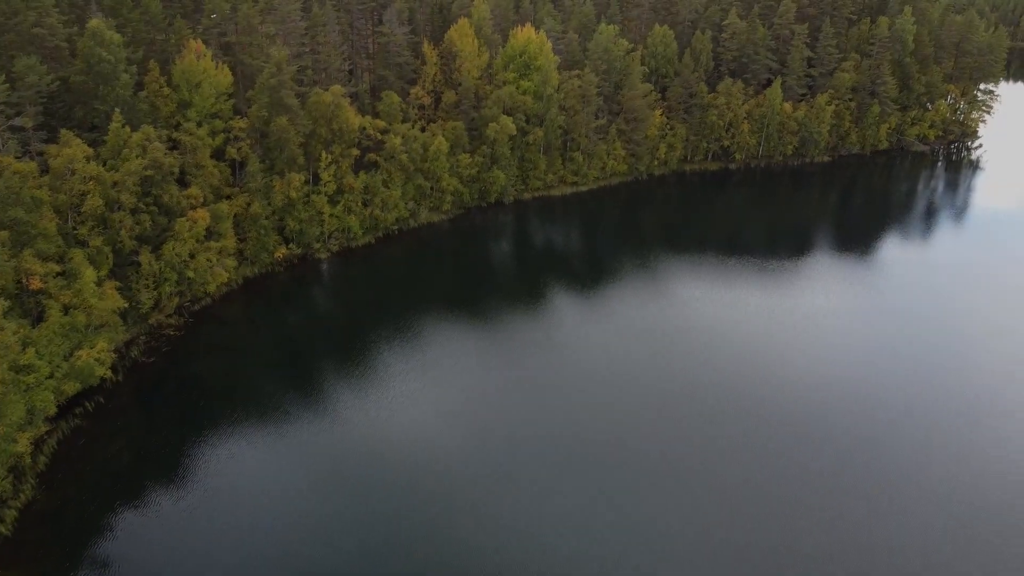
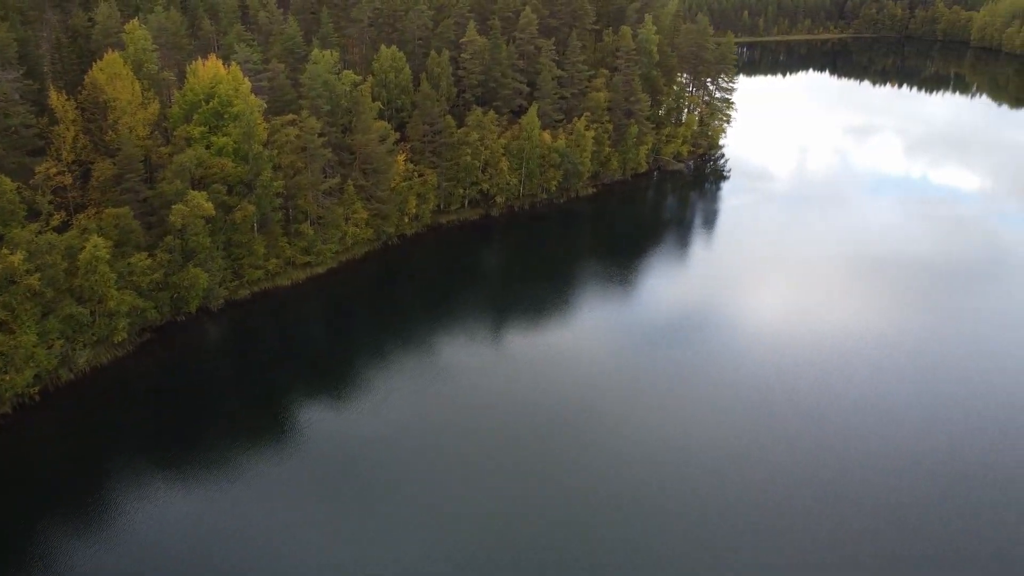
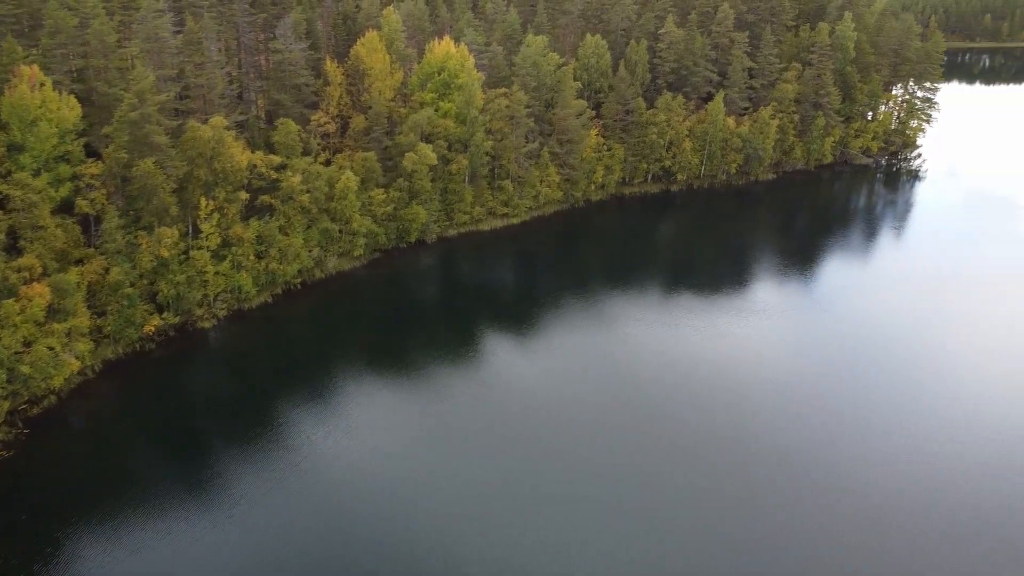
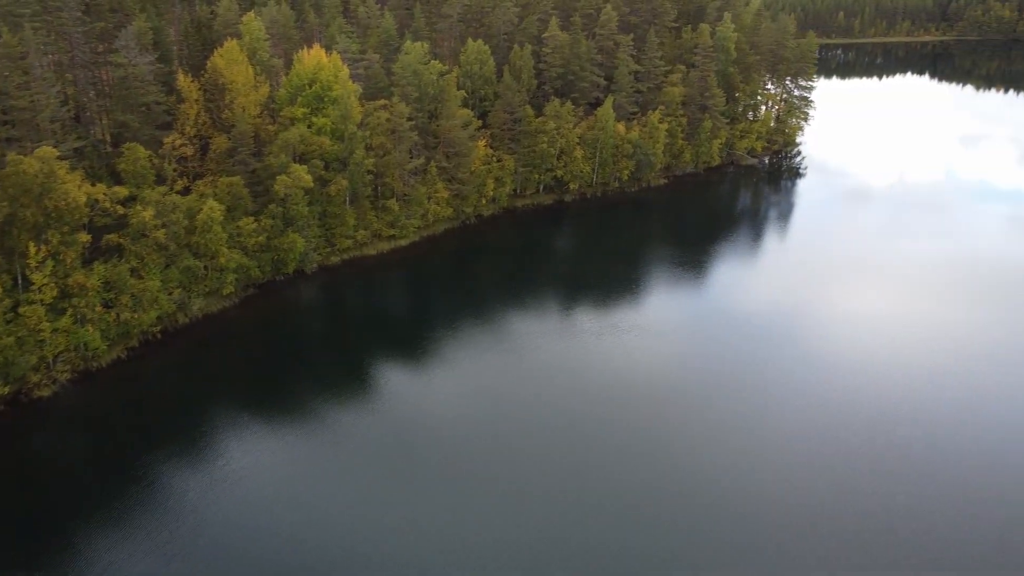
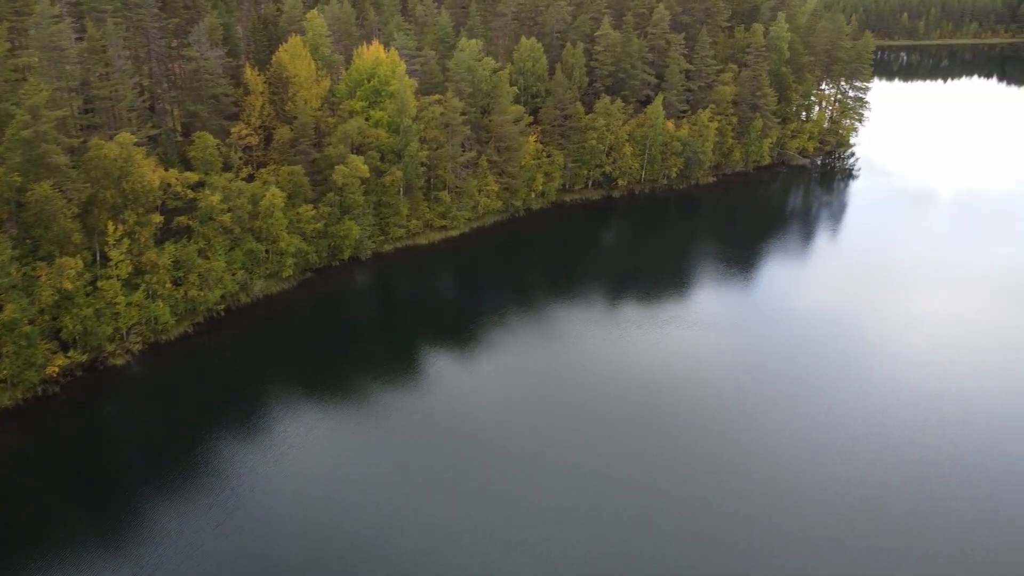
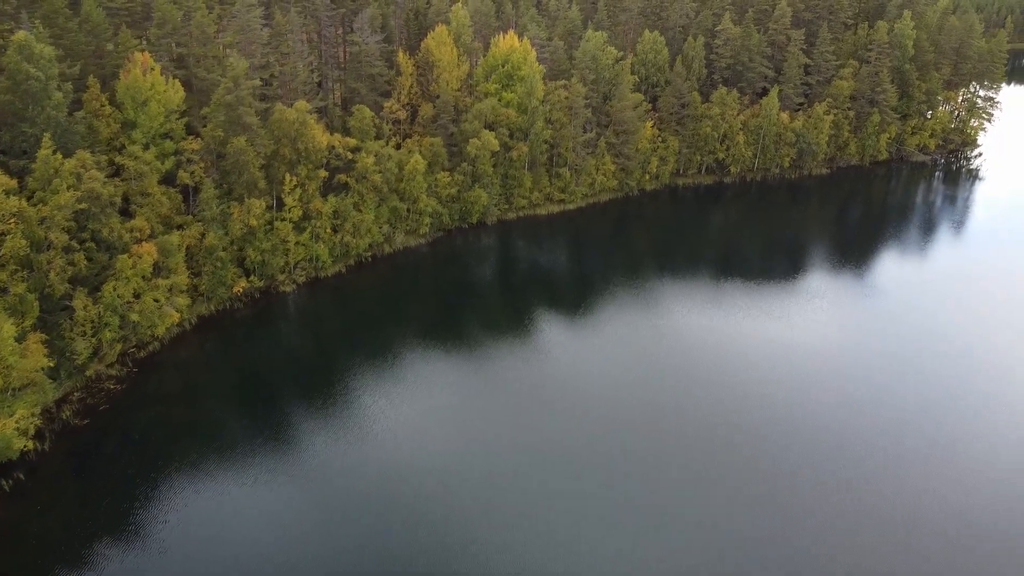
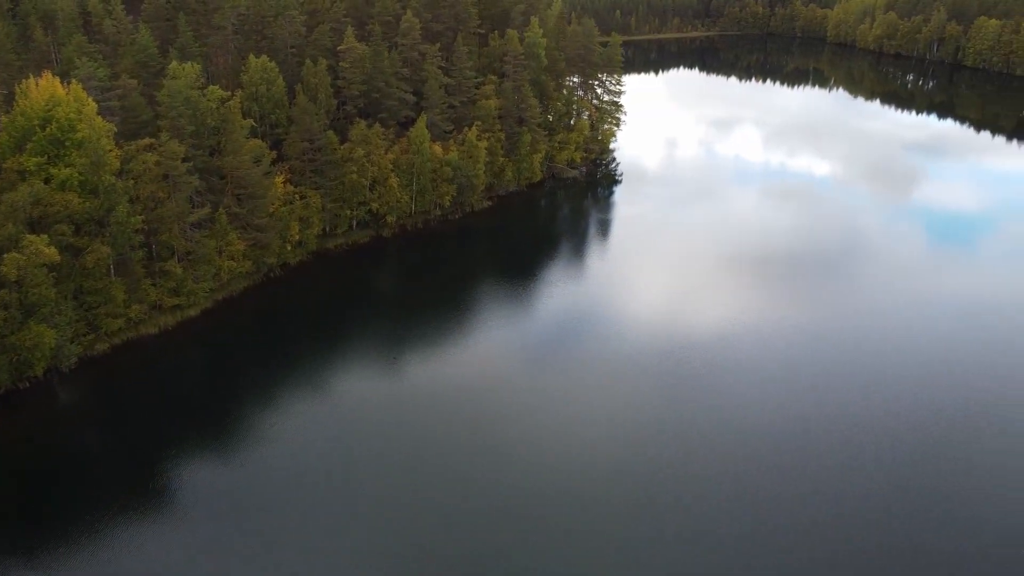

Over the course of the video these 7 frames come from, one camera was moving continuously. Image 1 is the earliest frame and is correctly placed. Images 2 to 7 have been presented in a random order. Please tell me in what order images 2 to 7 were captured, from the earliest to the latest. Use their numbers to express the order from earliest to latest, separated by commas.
6, 3, 5, 4, 2, 7
